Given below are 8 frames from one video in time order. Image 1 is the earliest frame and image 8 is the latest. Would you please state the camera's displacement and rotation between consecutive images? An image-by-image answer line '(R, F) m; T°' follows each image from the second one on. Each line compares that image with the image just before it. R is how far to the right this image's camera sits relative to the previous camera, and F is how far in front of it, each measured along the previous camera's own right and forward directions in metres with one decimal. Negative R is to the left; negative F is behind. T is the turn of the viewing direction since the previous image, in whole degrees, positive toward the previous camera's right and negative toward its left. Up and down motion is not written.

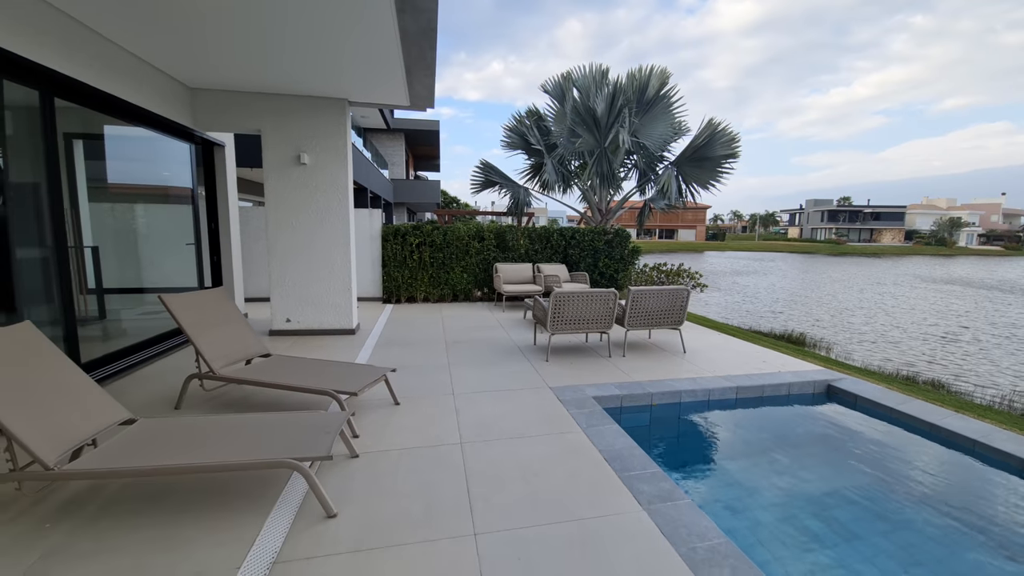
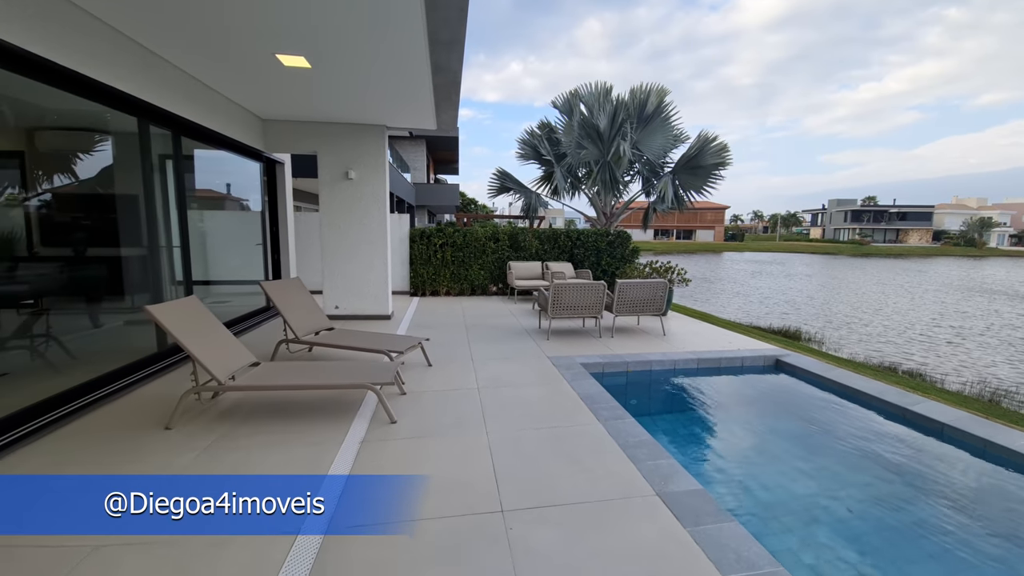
(+0.1, -0.9) m; -2°
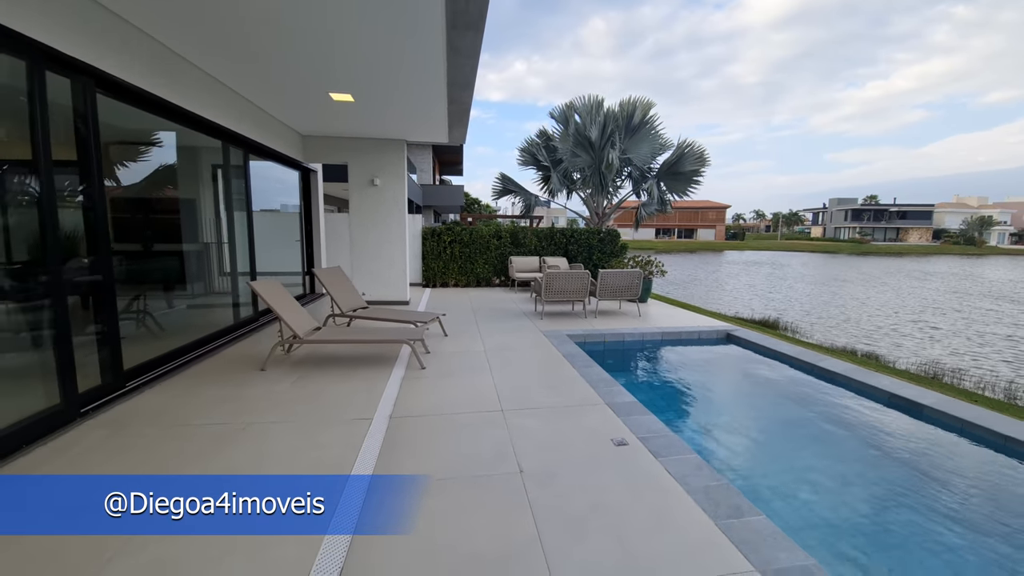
(0.0, -1.0) m; 0°
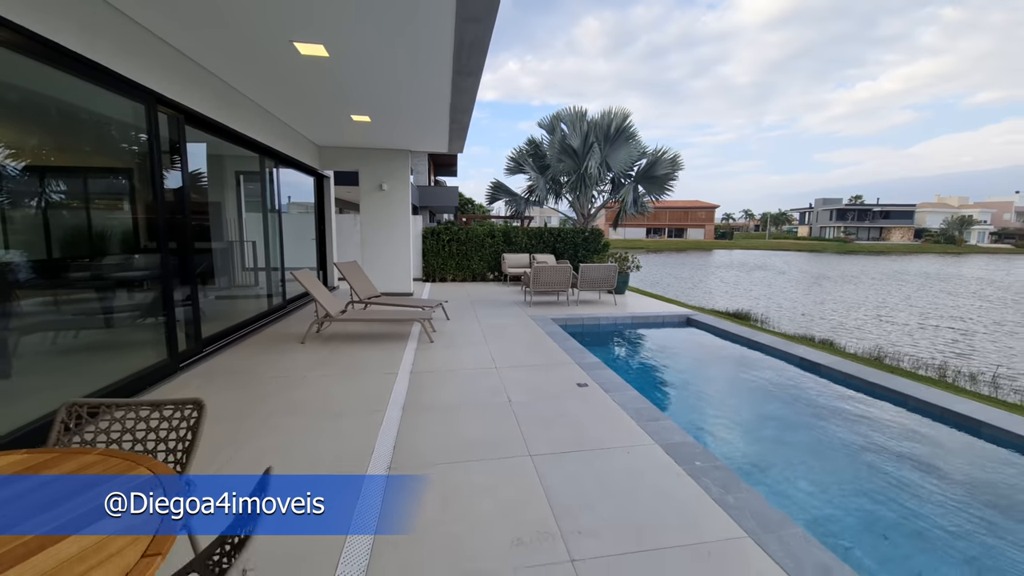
(0.0, -0.9) m; +1°
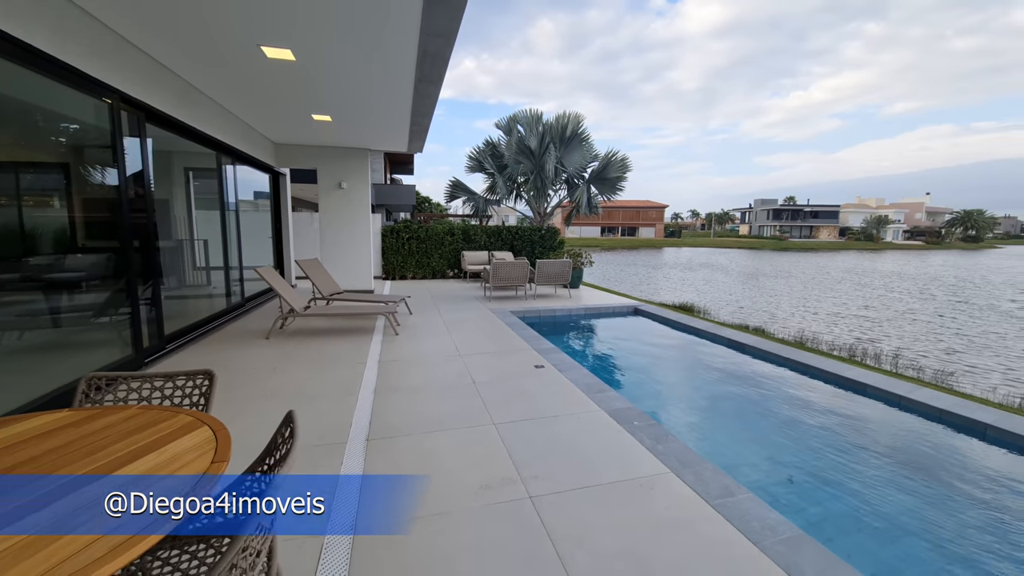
(0.0, -0.3) m; +6°
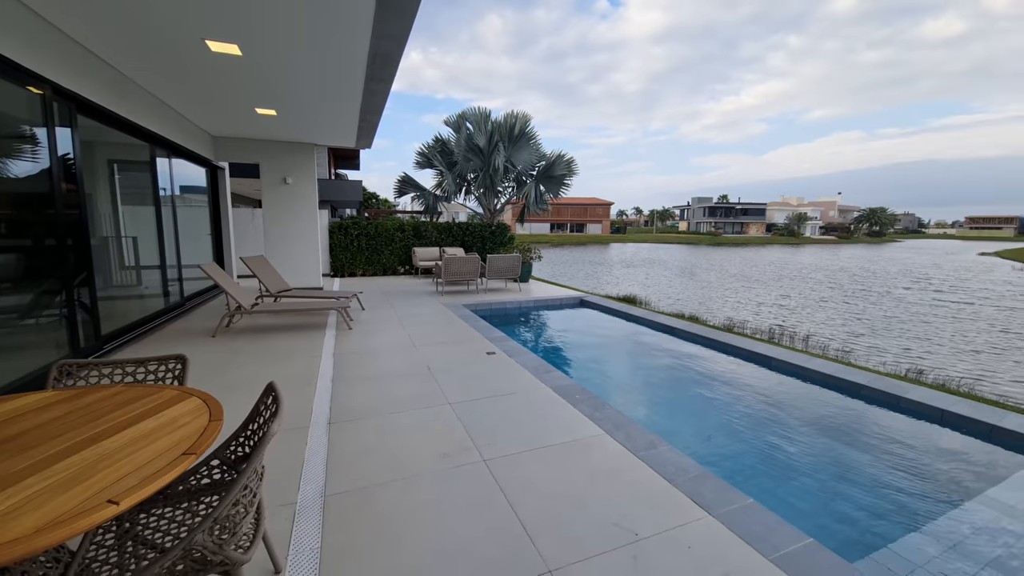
(0.0, -0.3) m; +7°
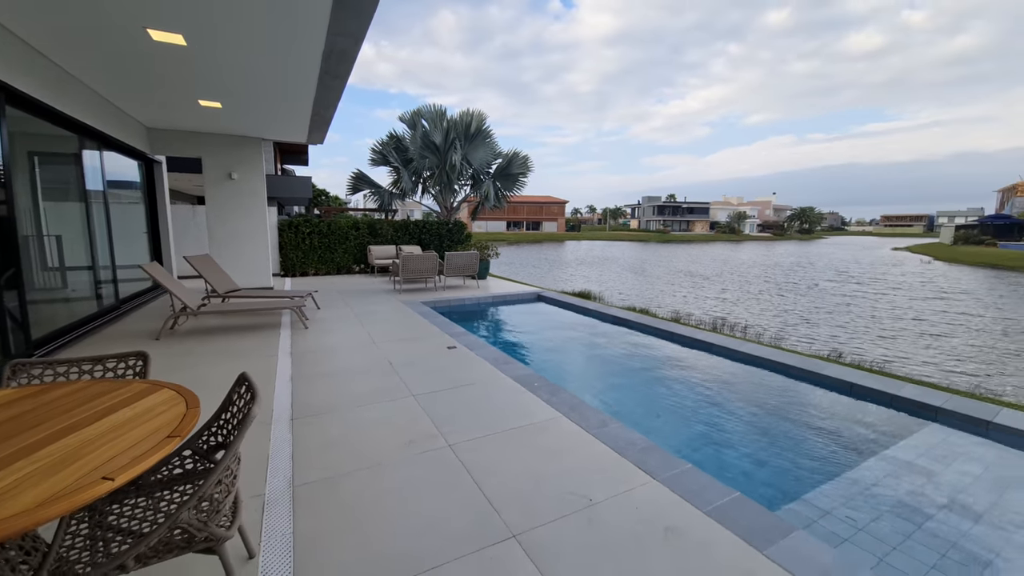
(0.0, -0.1) m; +6°
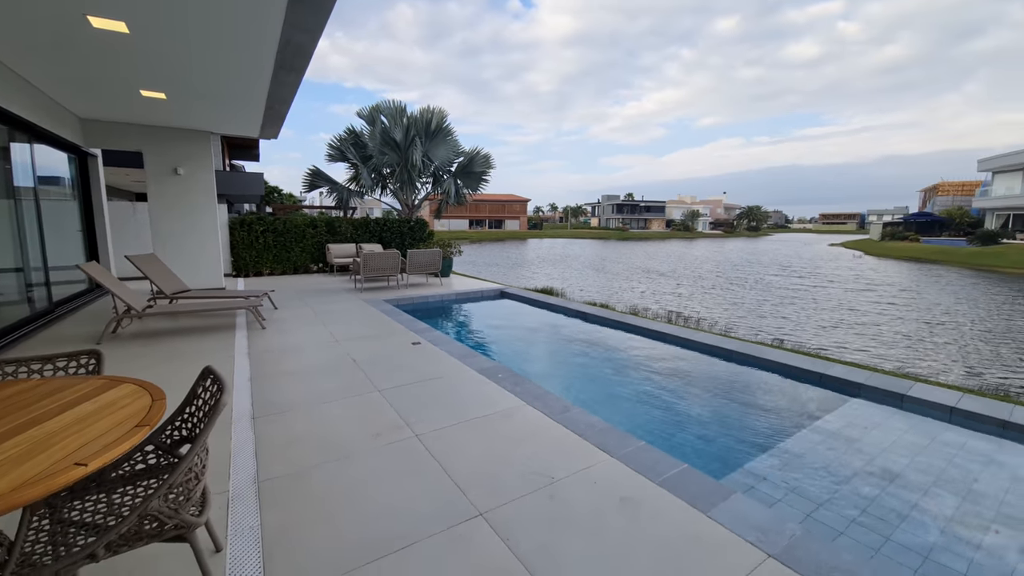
(0.0, -0.1) m; +5°
